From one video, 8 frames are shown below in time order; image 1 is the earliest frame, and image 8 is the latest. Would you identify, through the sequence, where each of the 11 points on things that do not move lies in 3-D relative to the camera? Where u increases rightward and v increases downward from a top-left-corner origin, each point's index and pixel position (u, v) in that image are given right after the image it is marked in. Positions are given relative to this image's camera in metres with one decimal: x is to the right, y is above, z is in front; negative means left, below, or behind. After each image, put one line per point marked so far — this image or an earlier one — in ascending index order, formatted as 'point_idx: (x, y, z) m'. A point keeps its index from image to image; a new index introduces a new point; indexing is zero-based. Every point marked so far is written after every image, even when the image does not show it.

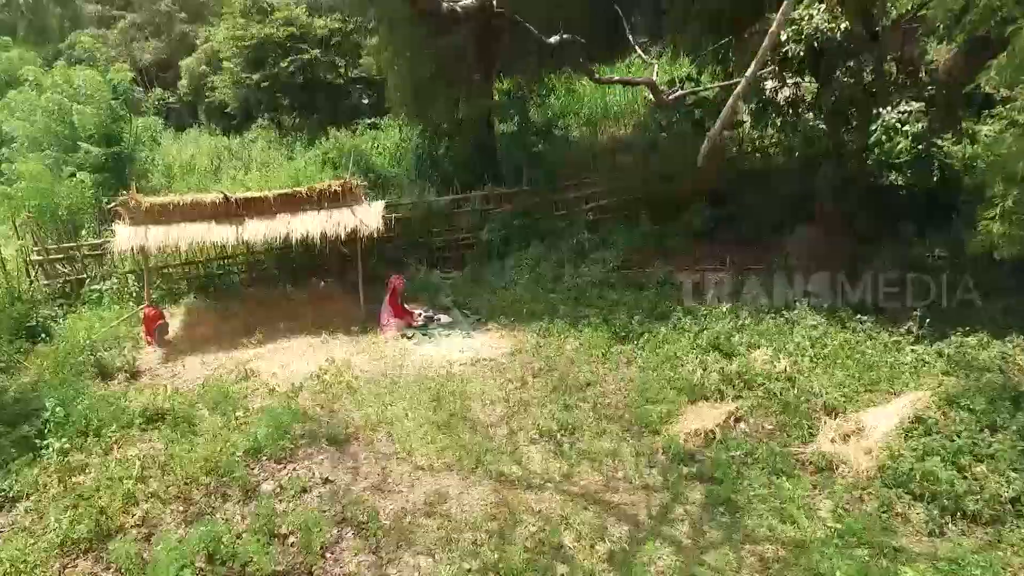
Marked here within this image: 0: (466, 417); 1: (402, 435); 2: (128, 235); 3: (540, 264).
0: (-0.6, -1.6, +7.2) m
1: (-1.2, -1.7, +6.9) m
2: (-6.0, +0.9, +9.2) m
3: (+0.6, +0.5, +12.5) m
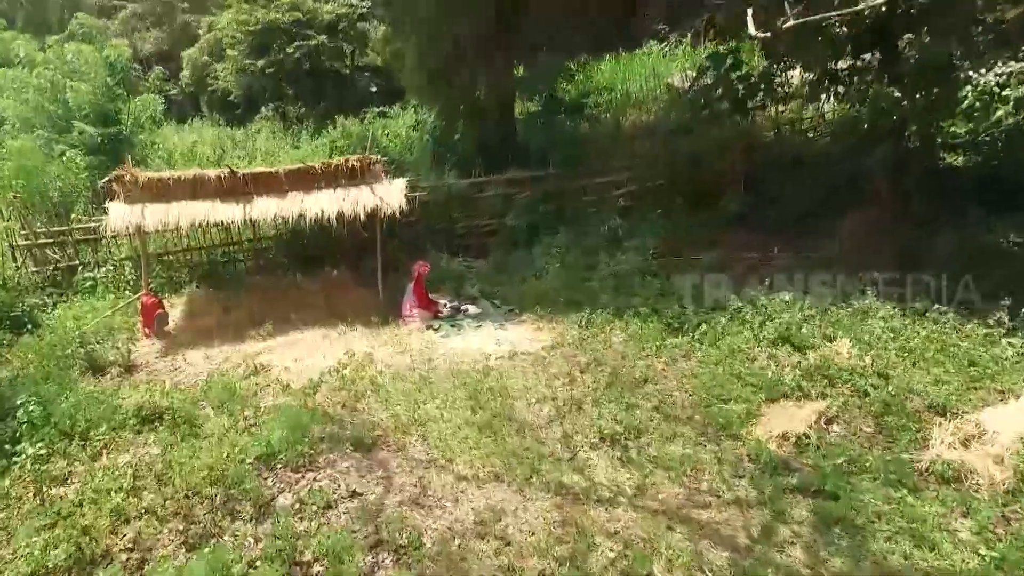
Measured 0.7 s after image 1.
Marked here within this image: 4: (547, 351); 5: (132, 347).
0: (0.0, -1.4, +6.2) m
1: (-0.7, -1.5, +5.9) m
2: (-5.5, +1.1, +8.3) m
3: (+1.1, +0.7, +11.5) m
4: (+0.4, -0.8, +7.9) m
5: (-5.3, -0.8, +8.3) m
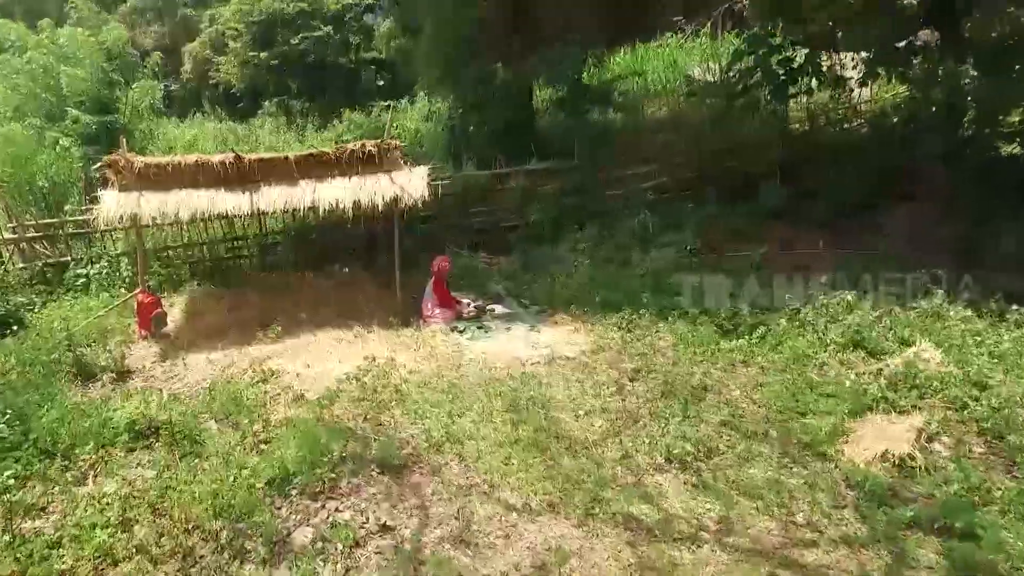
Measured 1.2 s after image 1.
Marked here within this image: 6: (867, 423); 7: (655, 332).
0: (+0.4, -1.3, +5.4) m
1: (-0.3, -1.5, +5.1) m
2: (-5.0, +1.1, +7.5) m
3: (+1.6, +0.7, +10.7) m
4: (+0.9, -0.8, +7.0) m
5: (-4.9, -0.8, +7.5) m
6: (+3.3, -1.3, +5.5) m
7: (+1.8, -0.5, +7.6) m
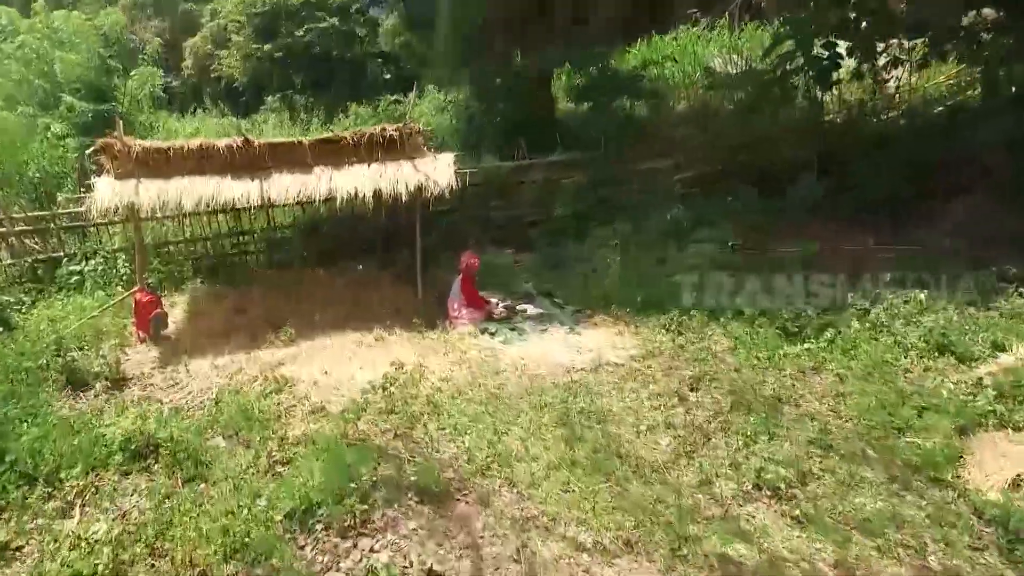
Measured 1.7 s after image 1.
0: (+0.9, -1.3, +4.7) m
1: (+0.2, -1.5, +4.3) m
2: (-4.6, +1.1, +6.7) m
3: (+2.0, +0.7, +10.0) m
4: (+1.3, -0.8, +6.3) m
5: (-4.5, -0.8, +6.7) m
6: (+3.7, -1.2, +4.7) m
7: (+2.3, -0.5, +6.8) m
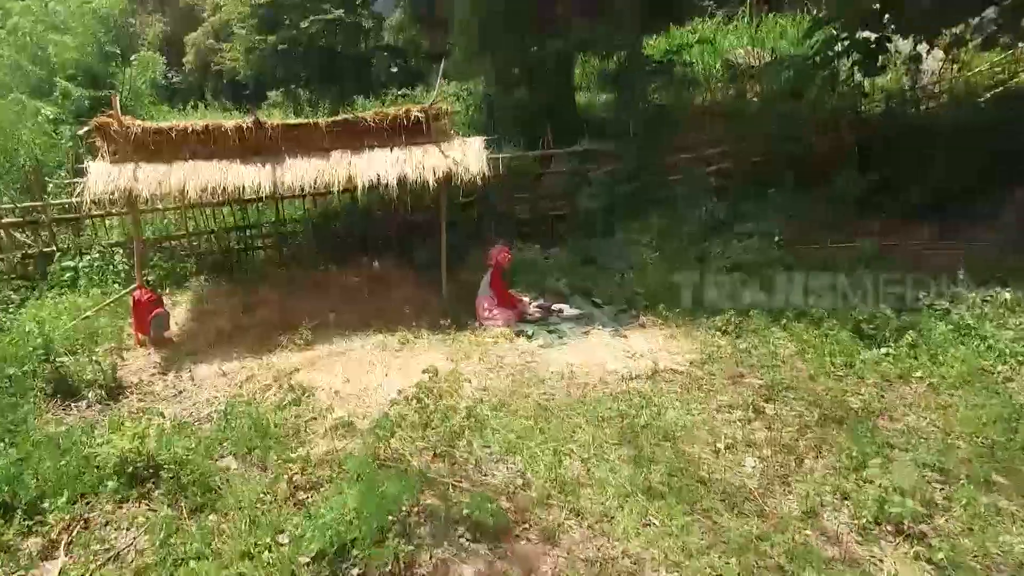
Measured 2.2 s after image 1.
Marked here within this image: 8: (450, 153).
0: (+1.3, -1.3, +4.0) m
1: (+0.6, -1.4, +3.6) m
2: (-4.2, +1.2, +6.0) m
3: (+2.5, +0.8, +9.3) m
4: (+1.8, -0.8, +5.6) m
5: (-4.0, -0.7, +6.1) m
6: (+4.1, -1.2, +4.0) m
7: (+2.7, -0.5, +6.1) m
8: (-0.7, +1.5, +6.7) m
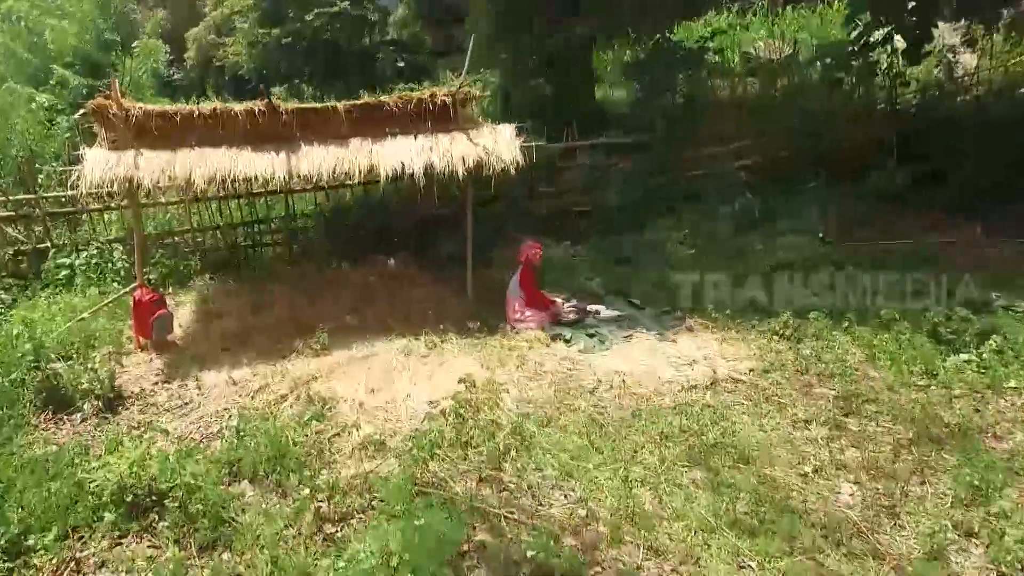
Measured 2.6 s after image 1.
0: (+1.7, -1.3, +3.4) m
1: (+1.0, -1.4, +3.1) m
2: (-3.8, +1.2, +5.5) m
3: (+2.8, +0.8, +8.7) m
4: (+2.1, -0.8, +5.0) m
5: (-3.7, -0.7, +5.5) m
6: (+4.5, -1.2, +3.5) m
7: (+3.1, -0.5, +5.6) m
8: (-0.3, +1.5, +6.1) m
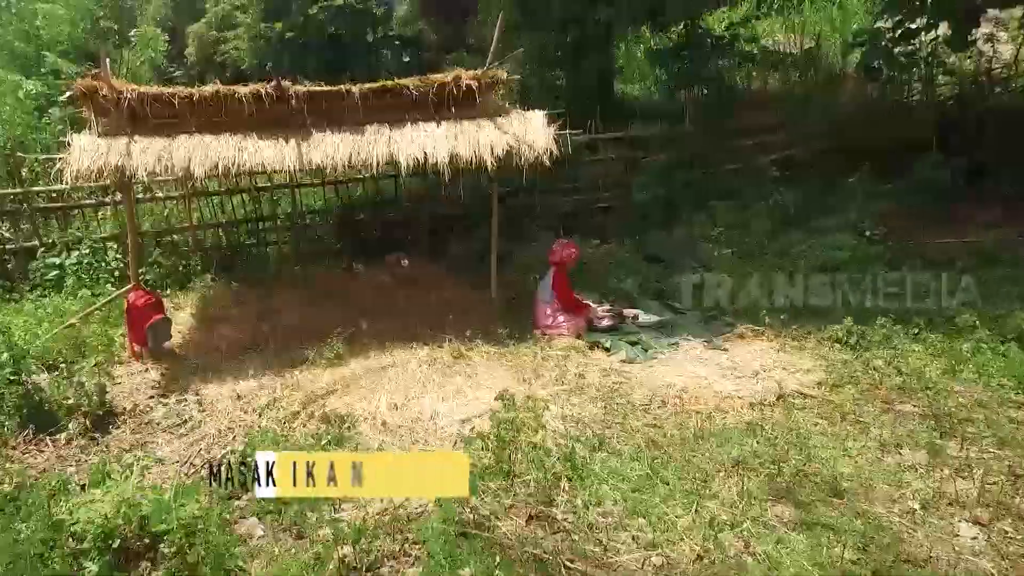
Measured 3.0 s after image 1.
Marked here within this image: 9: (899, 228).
0: (+2.0, -1.3, +2.8) m
1: (+1.3, -1.4, +2.5) m
2: (-3.5, +1.2, +4.9) m
3: (+3.1, +0.7, +8.2) m
4: (+2.4, -0.8, +4.5) m
5: (-3.4, -0.7, +4.9) m
6: (+4.8, -1.2, +2.9) m
7: (+3.4, -0.5, +5.0) m
8: (0.0, +1.5, +5.6) m
9: (+5.4, +0.8, +8.3) m
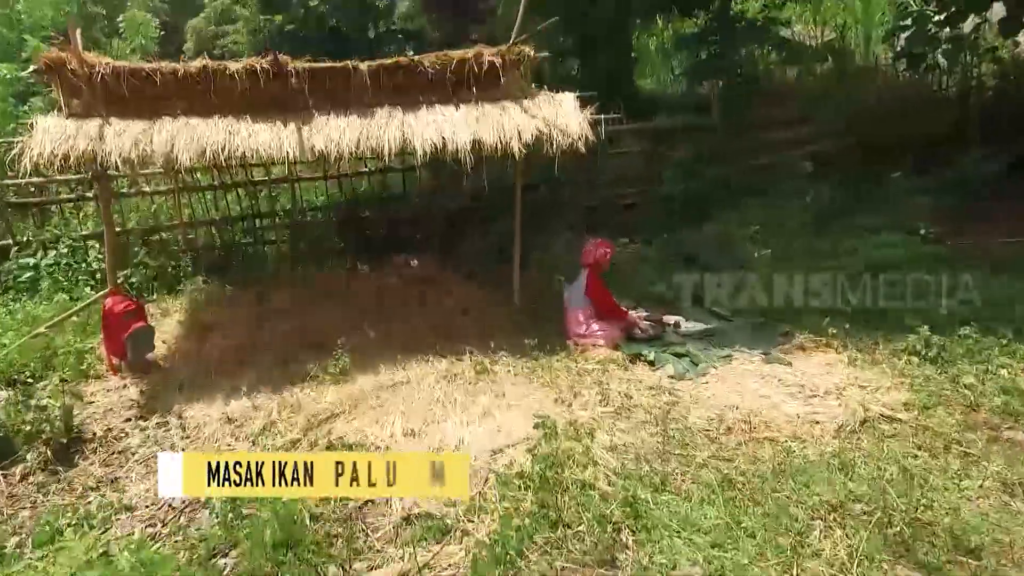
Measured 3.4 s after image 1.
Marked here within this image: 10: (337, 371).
0: (+2.2, -1.3, +2.2) m
1: (+1.5, -1.5, +1.8) m
2: (-3.2, +1.1, +4.3) m
3: (+3.4, +0.7, +7.5) m
4: (+2.7, -0.8, +3.8) m
5: (-3.1, -0.8, +4.3) m
6: (+5.0, -1.3, +2.2) m
7: (+3.6, -0.6, +4.3) m
8: (+0.2, +1.5, +4.9) m
9: (+5.6, +0.8, +7.6) m
10: (-1.3, -0.6, +4.5) m
